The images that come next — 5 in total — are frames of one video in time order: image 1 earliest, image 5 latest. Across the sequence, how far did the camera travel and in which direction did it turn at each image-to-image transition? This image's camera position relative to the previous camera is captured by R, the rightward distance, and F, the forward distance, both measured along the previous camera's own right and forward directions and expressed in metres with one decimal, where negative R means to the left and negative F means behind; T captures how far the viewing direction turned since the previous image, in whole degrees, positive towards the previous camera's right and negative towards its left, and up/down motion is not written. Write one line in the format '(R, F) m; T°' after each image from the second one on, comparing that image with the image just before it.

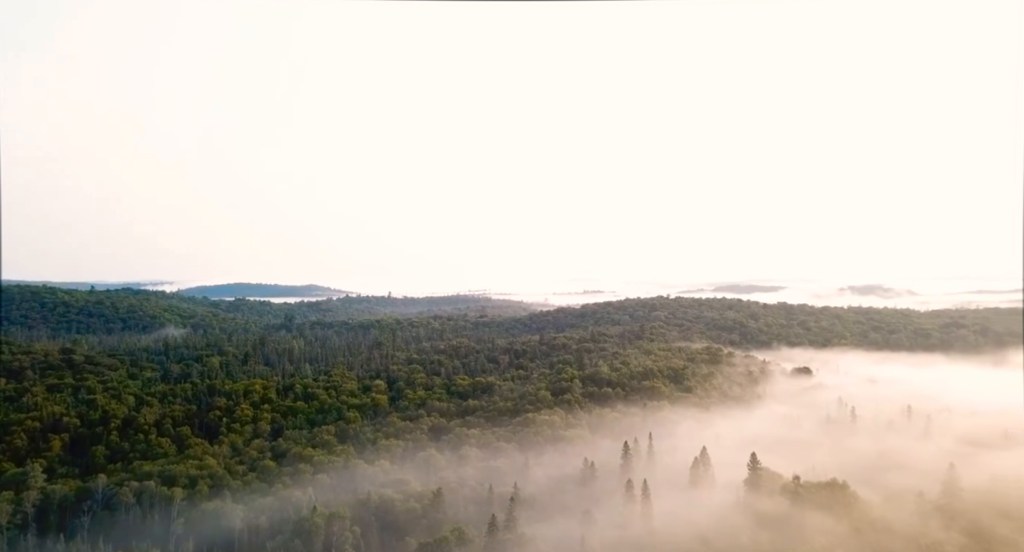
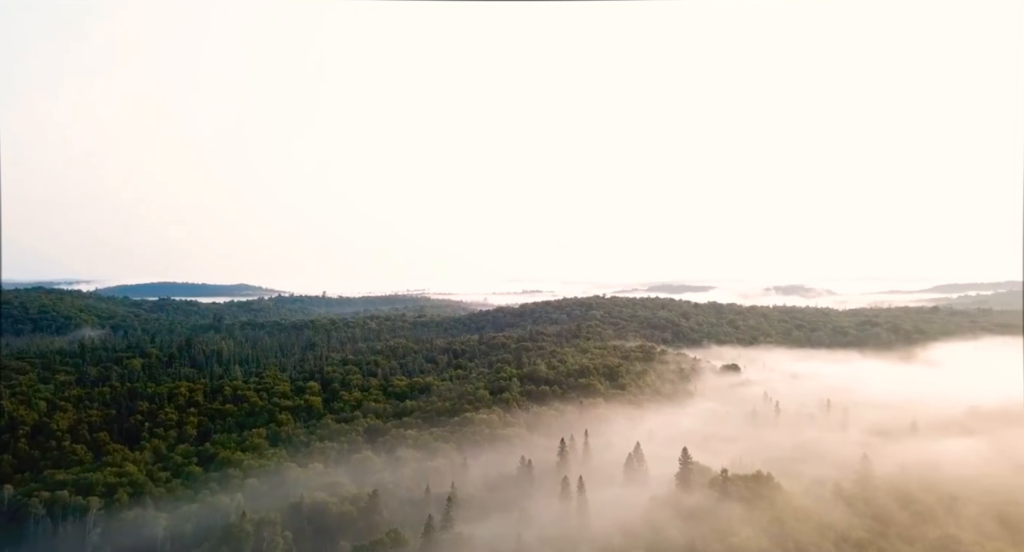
(-0.7, -0.2) m; +6°
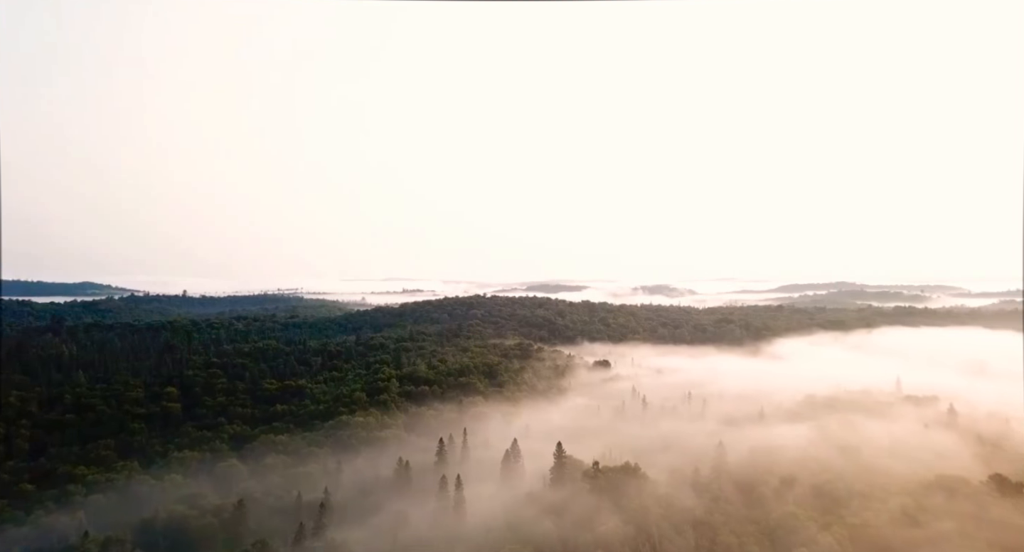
(-1.5, 0.0) m; +11°
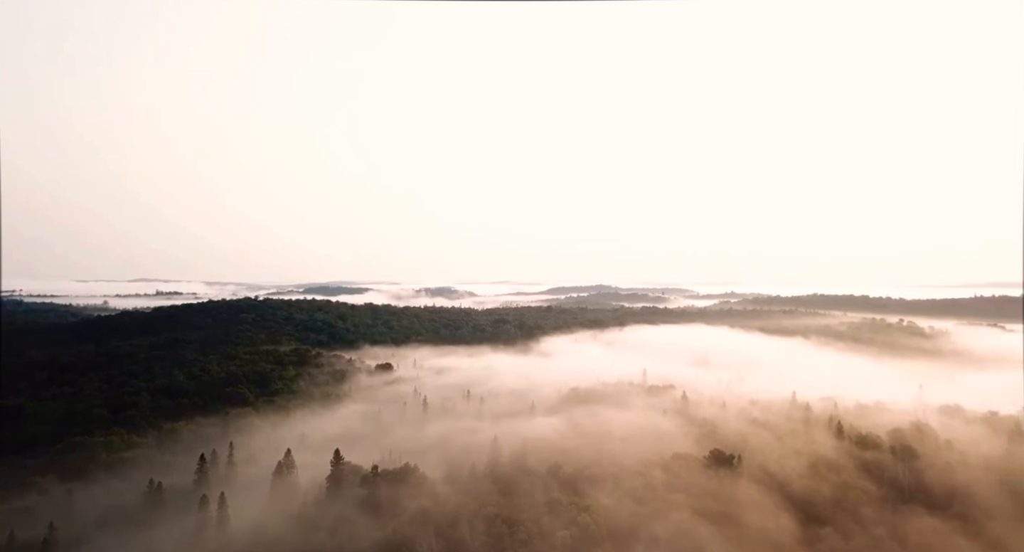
(-1.2, +0.2) m; +19°
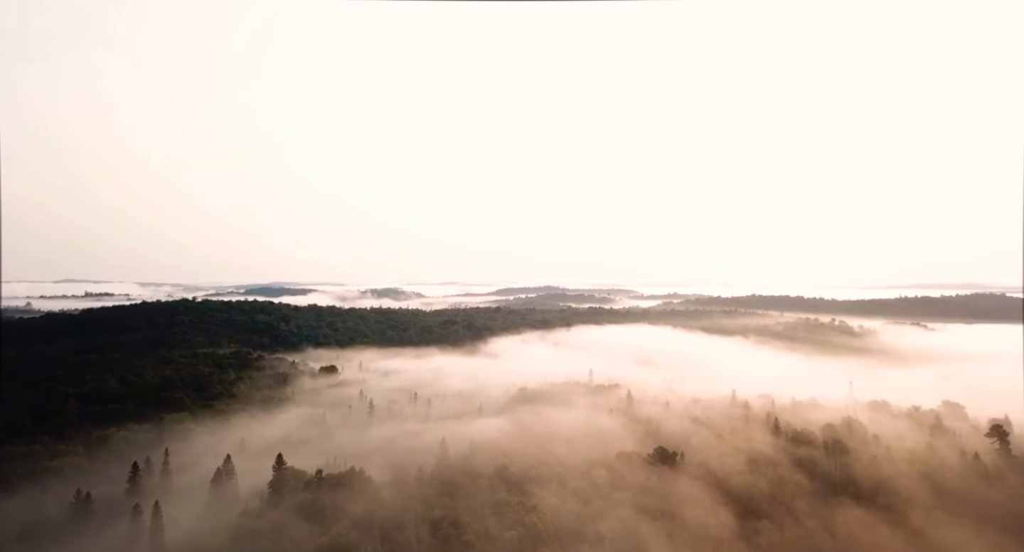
(+0.3, 0.0) m; +4°
